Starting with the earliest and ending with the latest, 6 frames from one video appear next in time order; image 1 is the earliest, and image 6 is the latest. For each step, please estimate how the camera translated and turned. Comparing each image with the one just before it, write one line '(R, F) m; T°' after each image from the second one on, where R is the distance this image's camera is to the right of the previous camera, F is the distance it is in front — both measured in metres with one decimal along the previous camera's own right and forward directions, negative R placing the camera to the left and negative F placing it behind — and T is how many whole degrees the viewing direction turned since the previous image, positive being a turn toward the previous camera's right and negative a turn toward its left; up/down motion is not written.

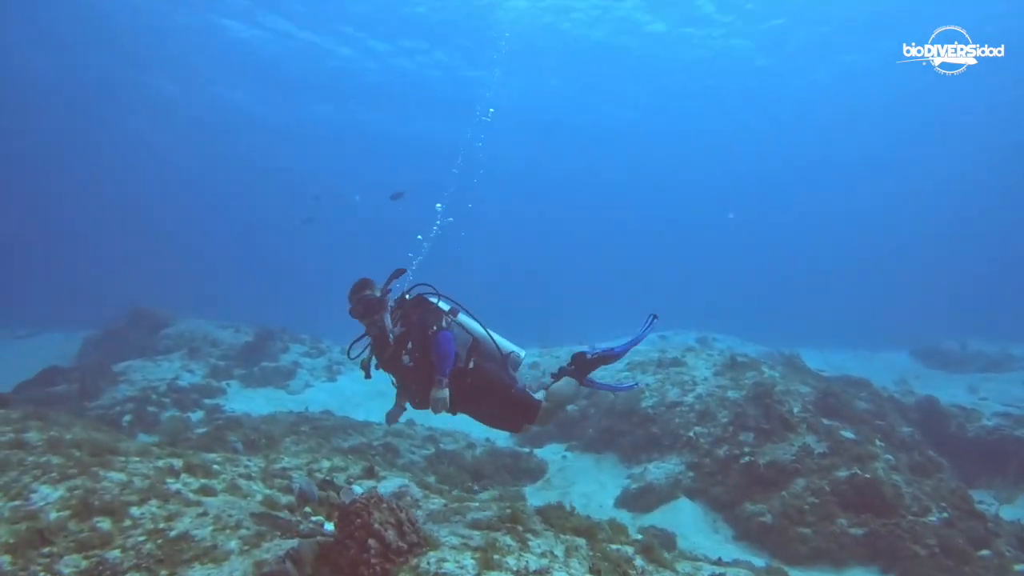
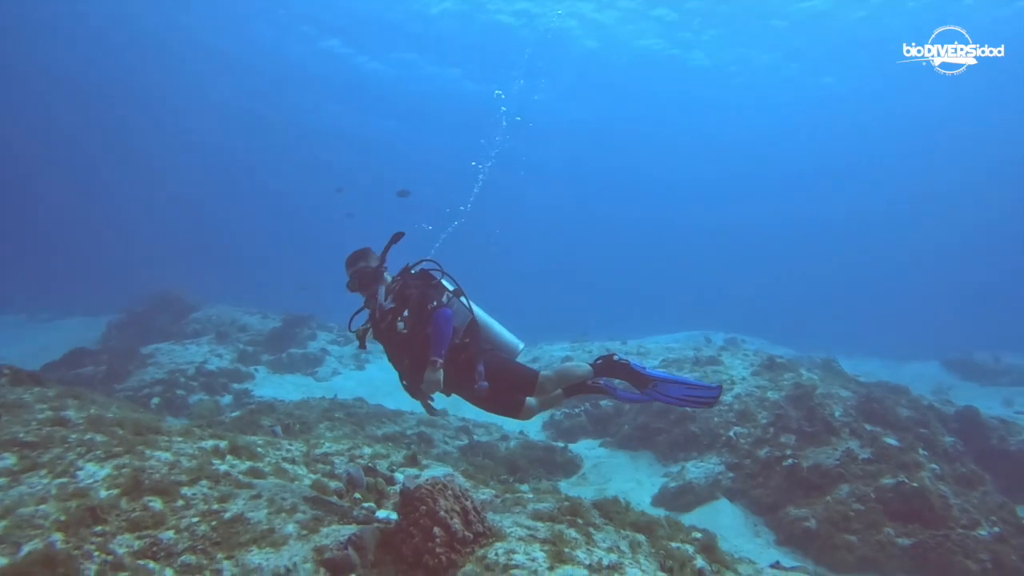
(-0.5, +0.2) m; -1°
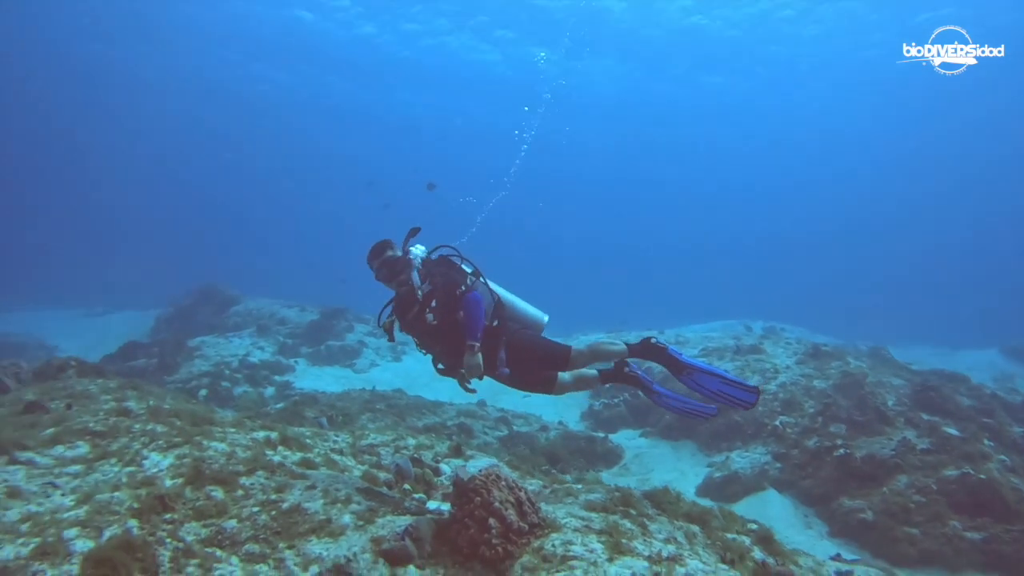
(-0.2, +0.1) m; -3°
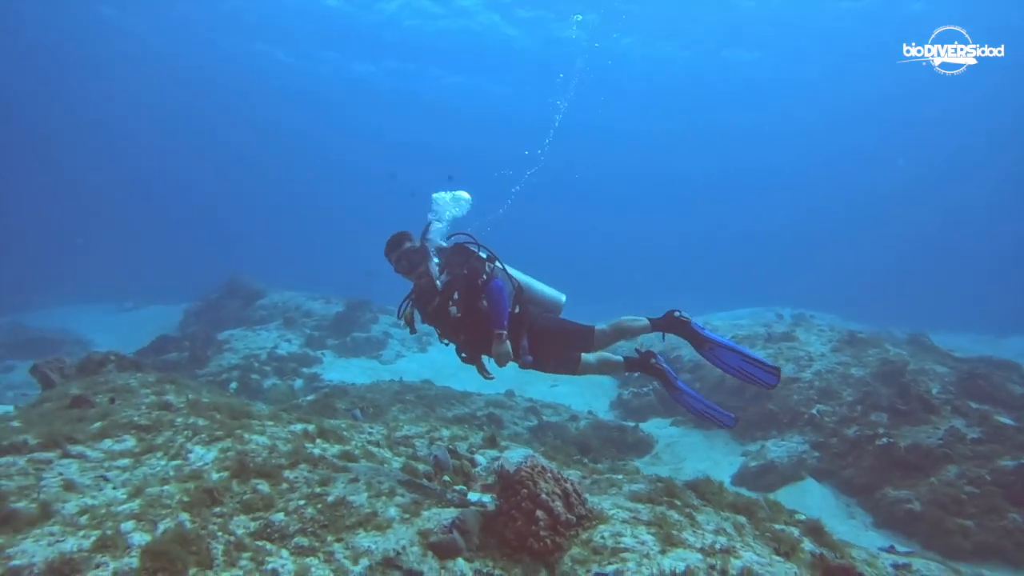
(-0.2, +0.1) m; -2°
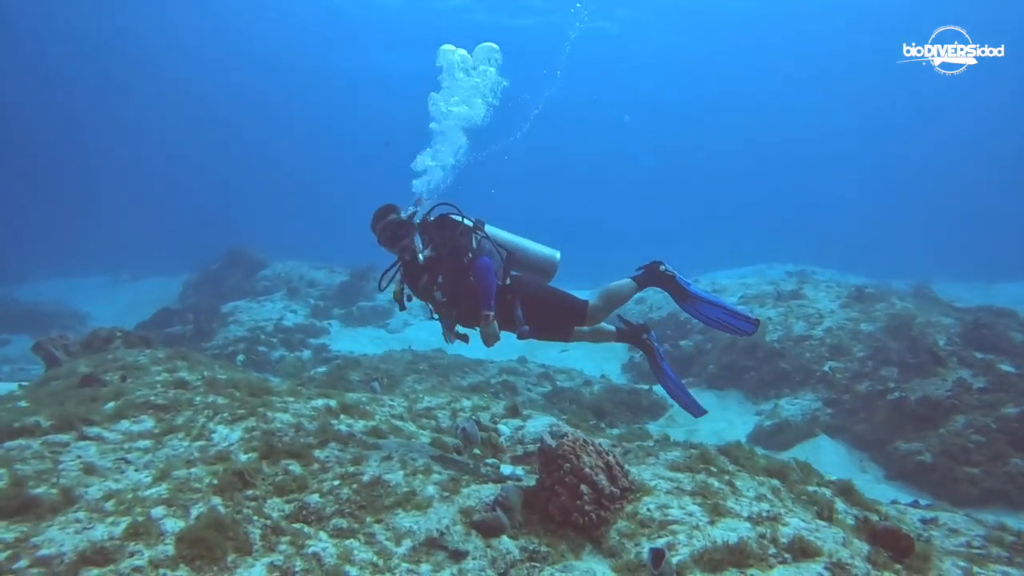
(-0.3, +0.2) m; 0°
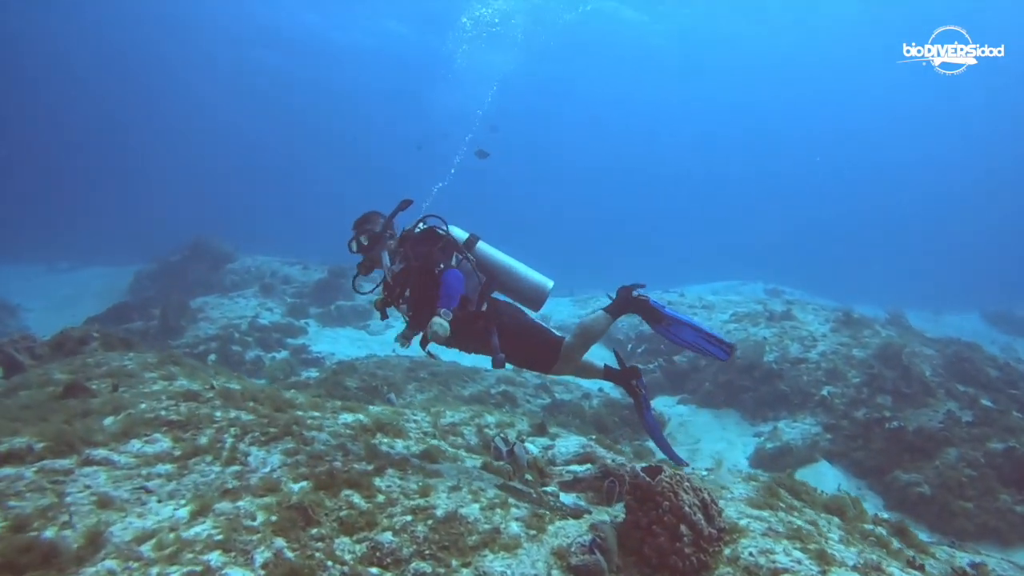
(-1.0, +0.3) m; +6°
